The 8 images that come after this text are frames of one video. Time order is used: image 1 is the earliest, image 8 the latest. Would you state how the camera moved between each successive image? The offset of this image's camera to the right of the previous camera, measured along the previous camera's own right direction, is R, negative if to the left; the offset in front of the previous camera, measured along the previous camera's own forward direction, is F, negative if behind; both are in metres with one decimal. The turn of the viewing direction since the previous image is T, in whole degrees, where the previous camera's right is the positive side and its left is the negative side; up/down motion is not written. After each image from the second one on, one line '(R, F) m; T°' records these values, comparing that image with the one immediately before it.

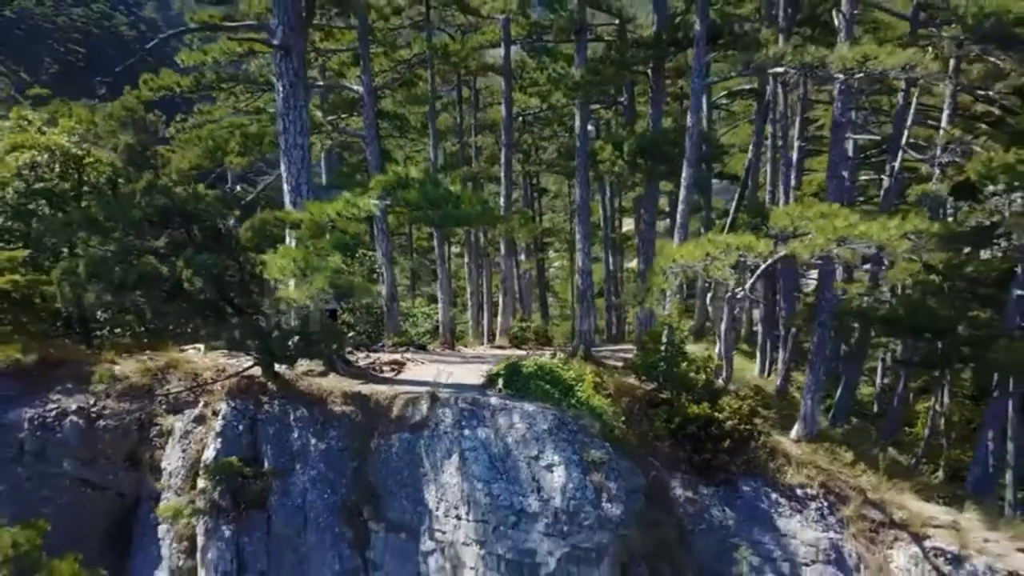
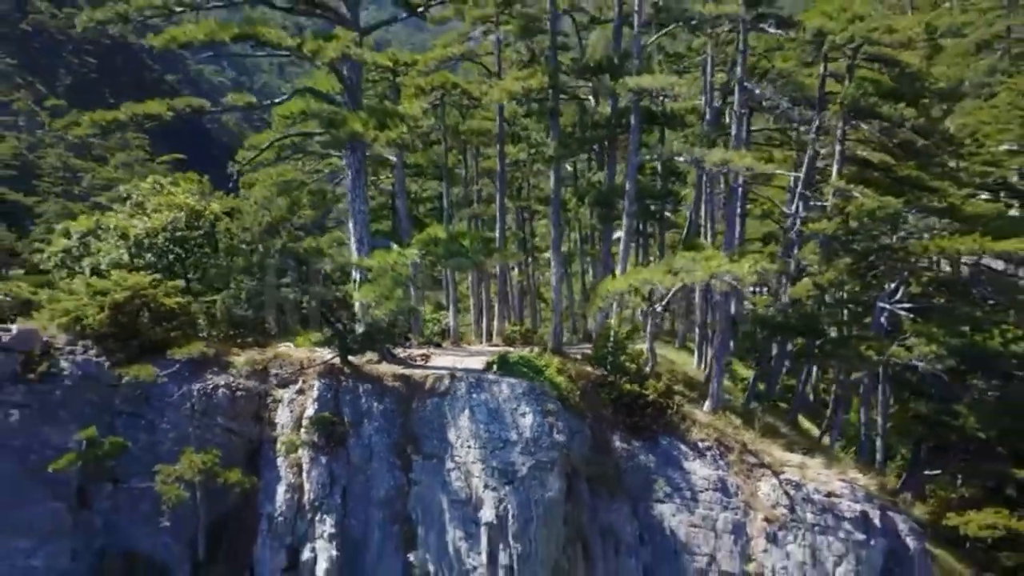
(+0.1, -3.7) m; 0°
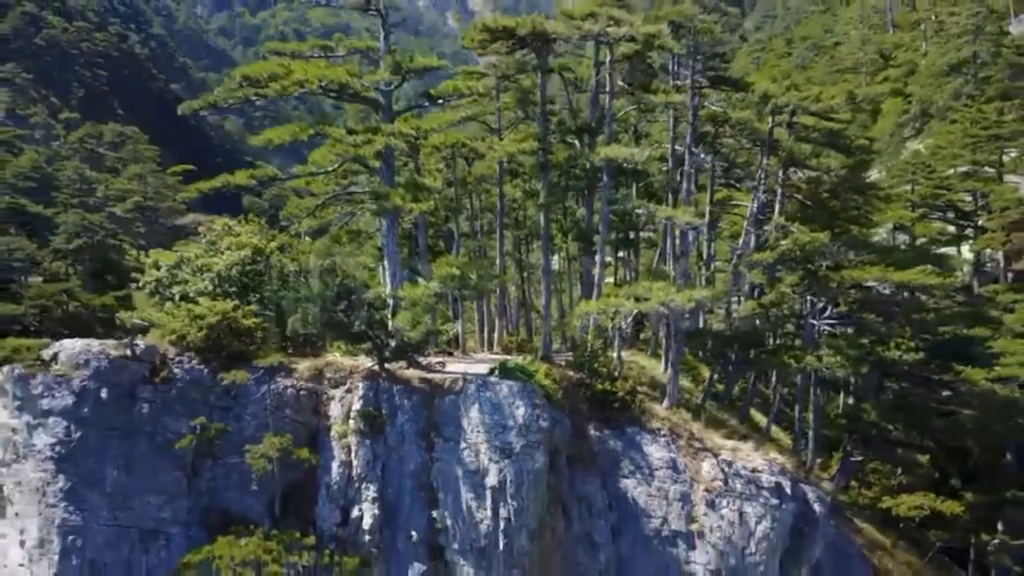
(0.0, -3.3) m; 0°
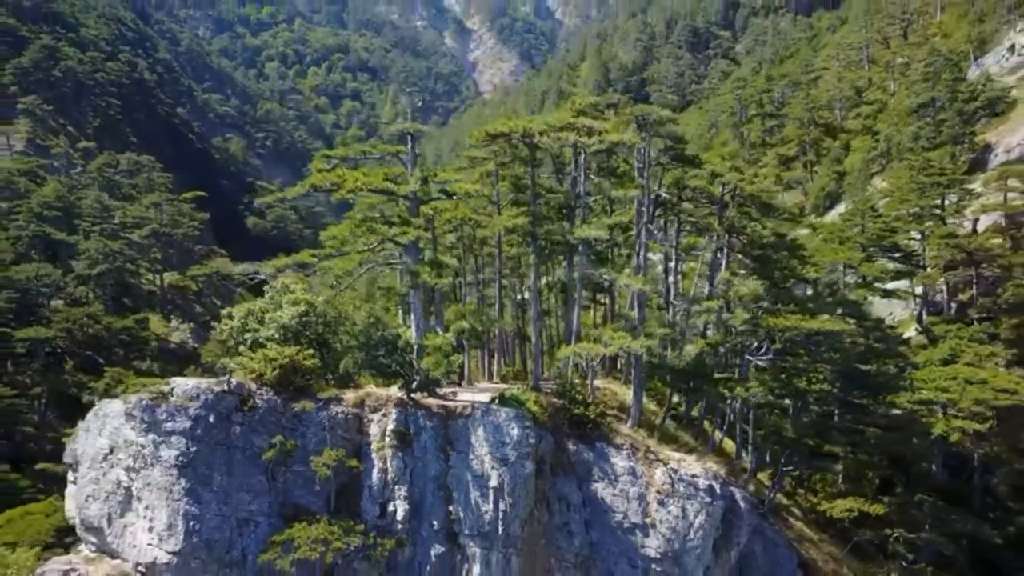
(0.0, -4.4) m; 0°
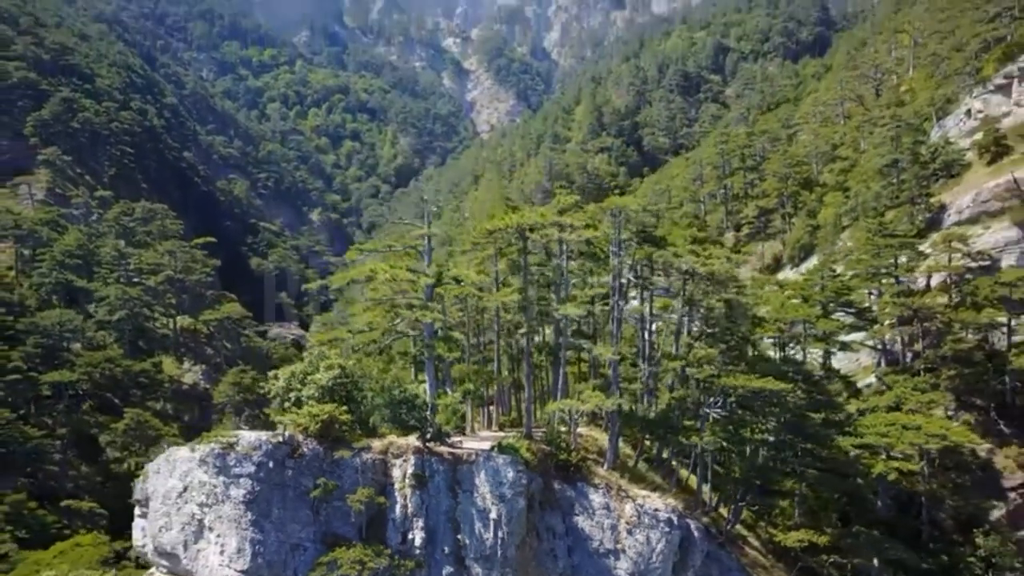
(0.0, -4.5) m; 0°
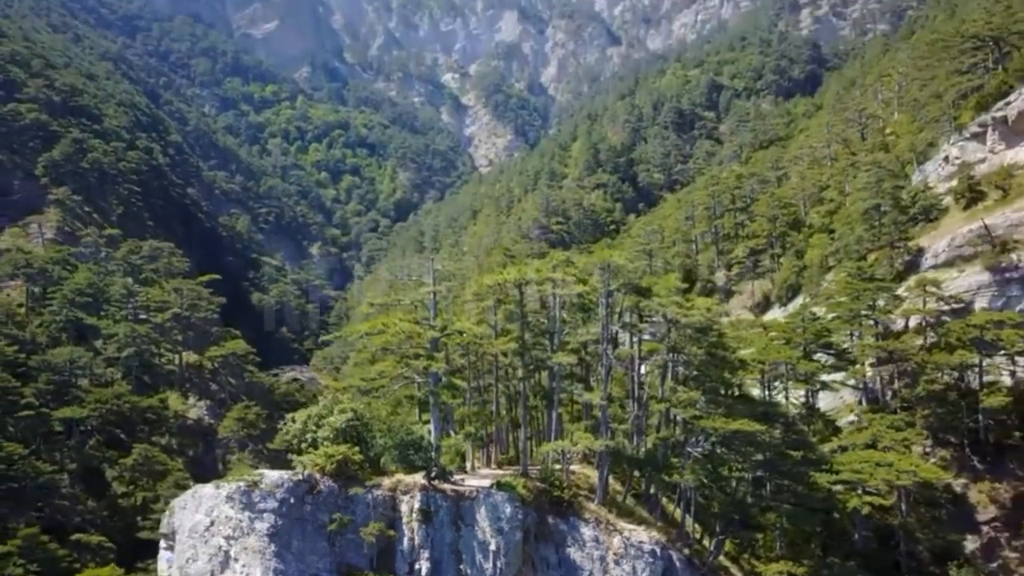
(0.0, -2.4) m; 0°
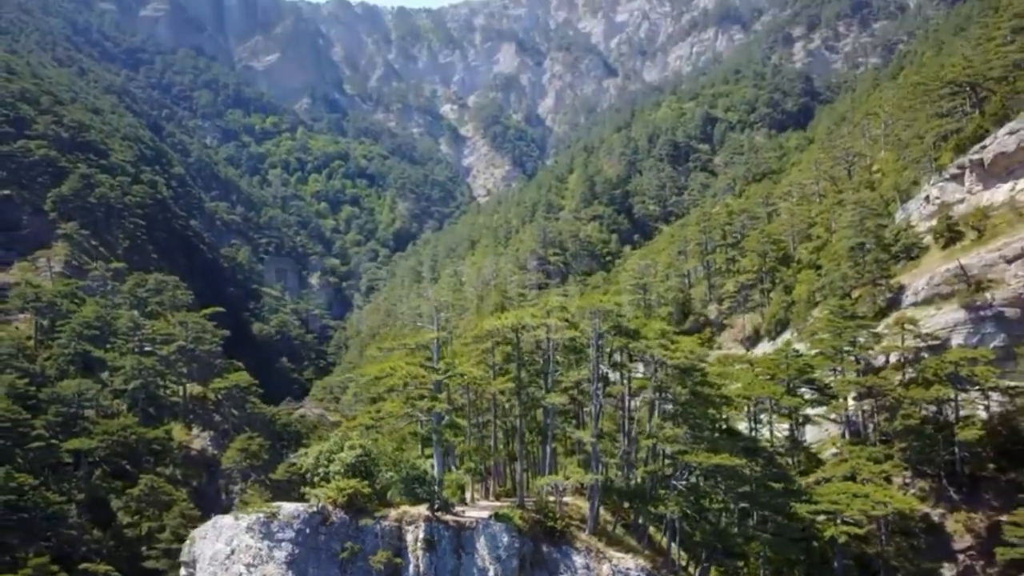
(0.0, -2.3) m; 0°
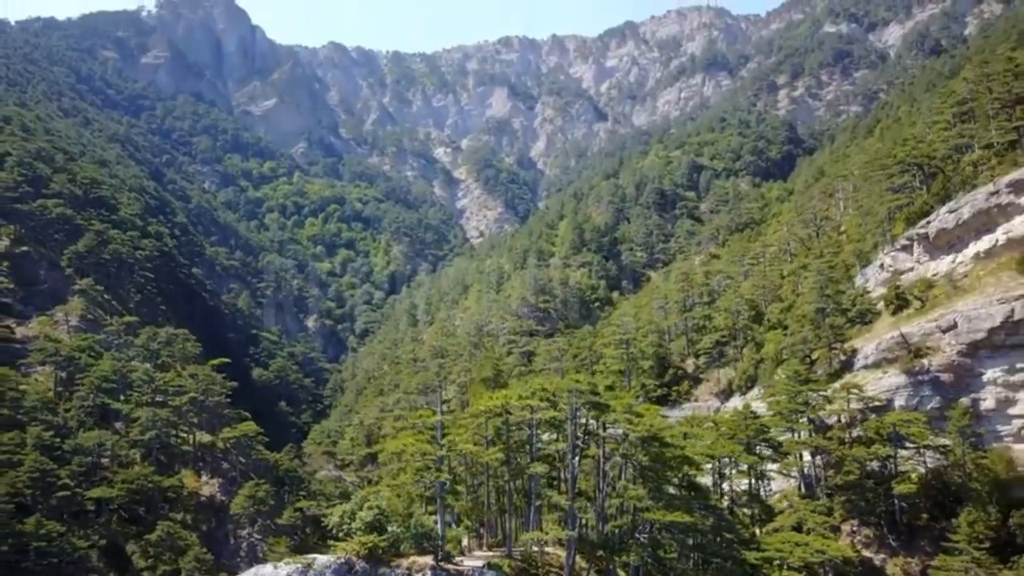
(+0.1, -6.5) m; +1°
